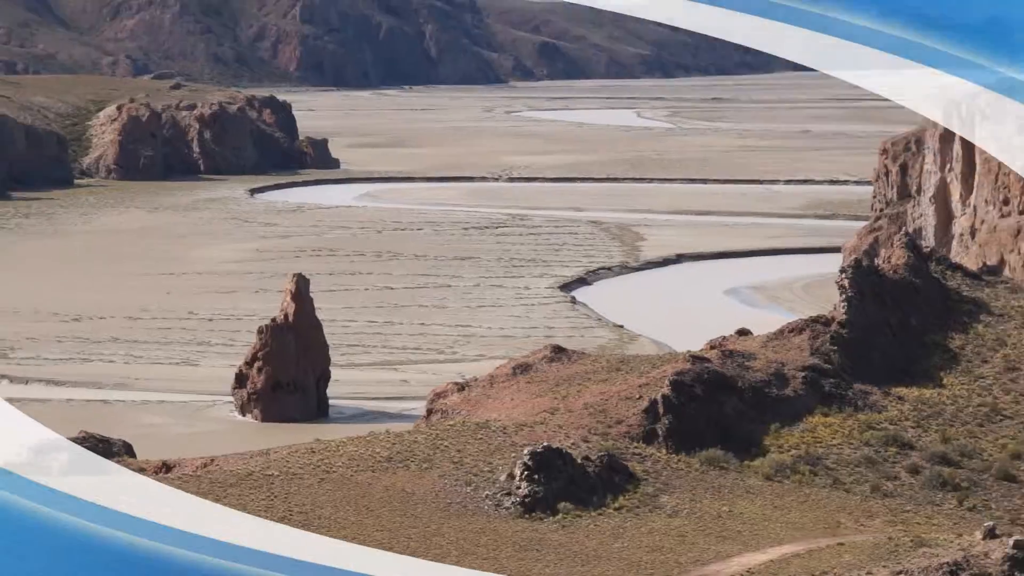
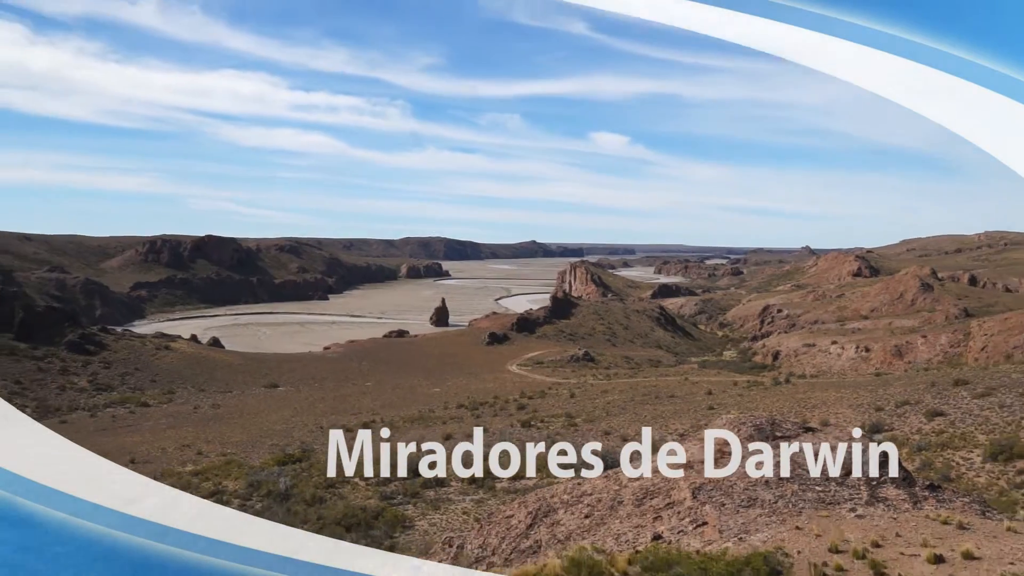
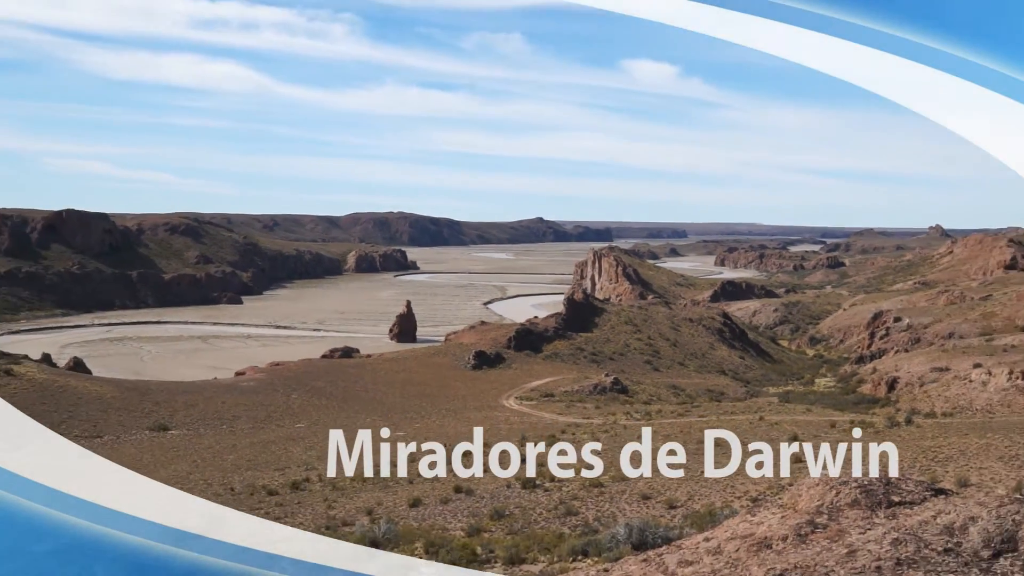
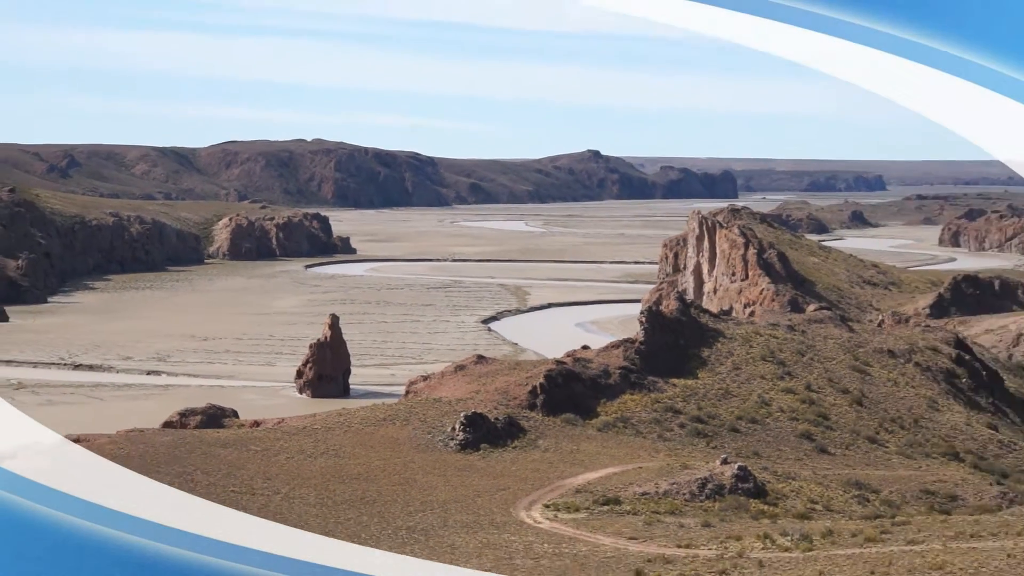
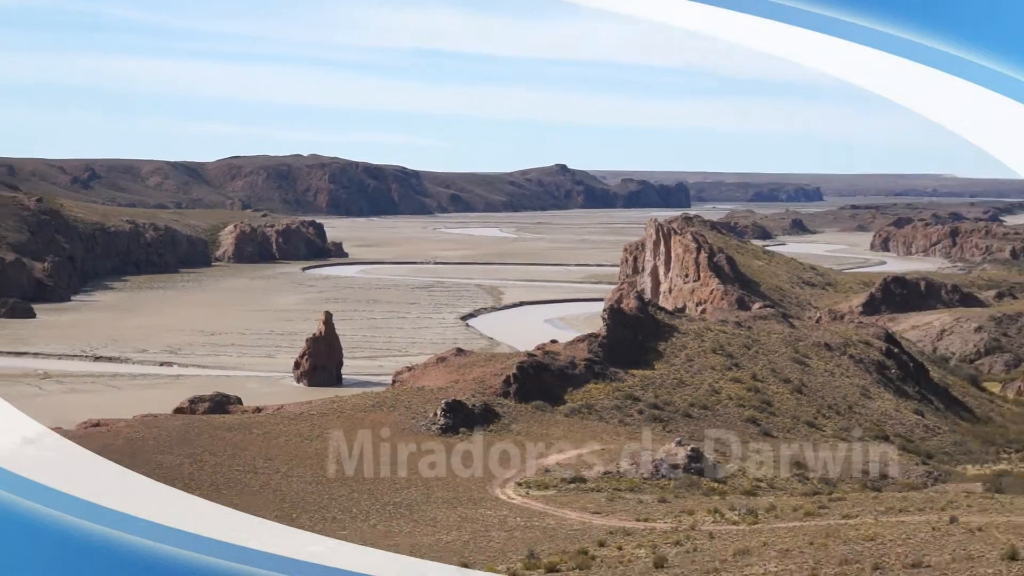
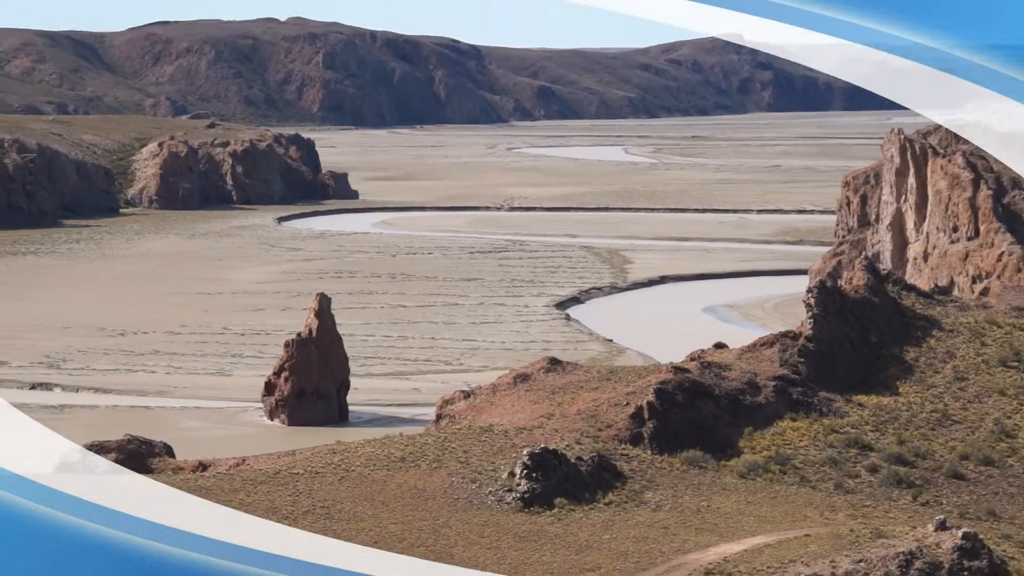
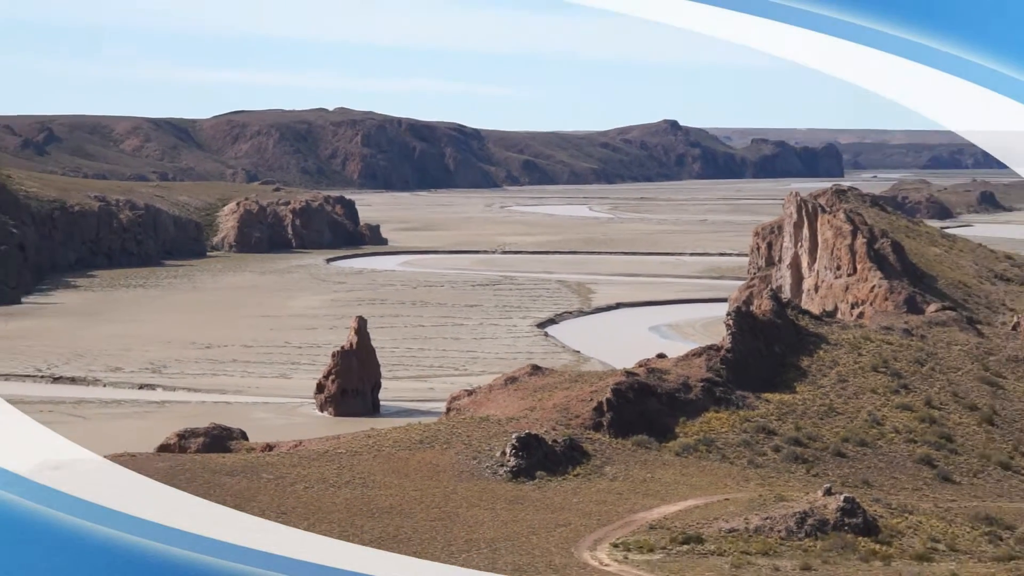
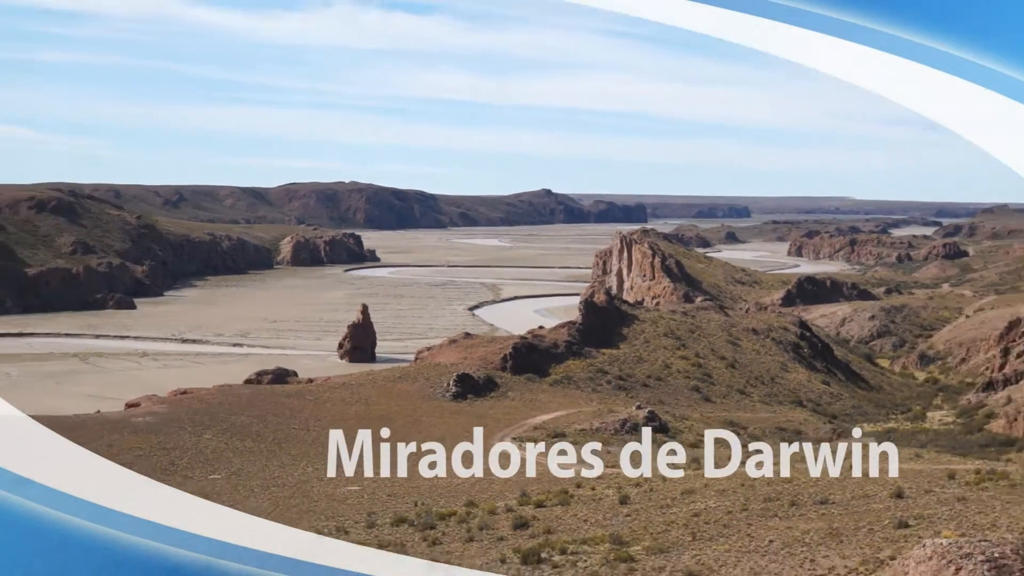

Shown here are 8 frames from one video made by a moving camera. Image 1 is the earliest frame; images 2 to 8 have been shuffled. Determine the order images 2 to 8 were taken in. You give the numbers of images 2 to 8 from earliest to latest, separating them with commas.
6, 7, 4, 5, 8, 3, 2
